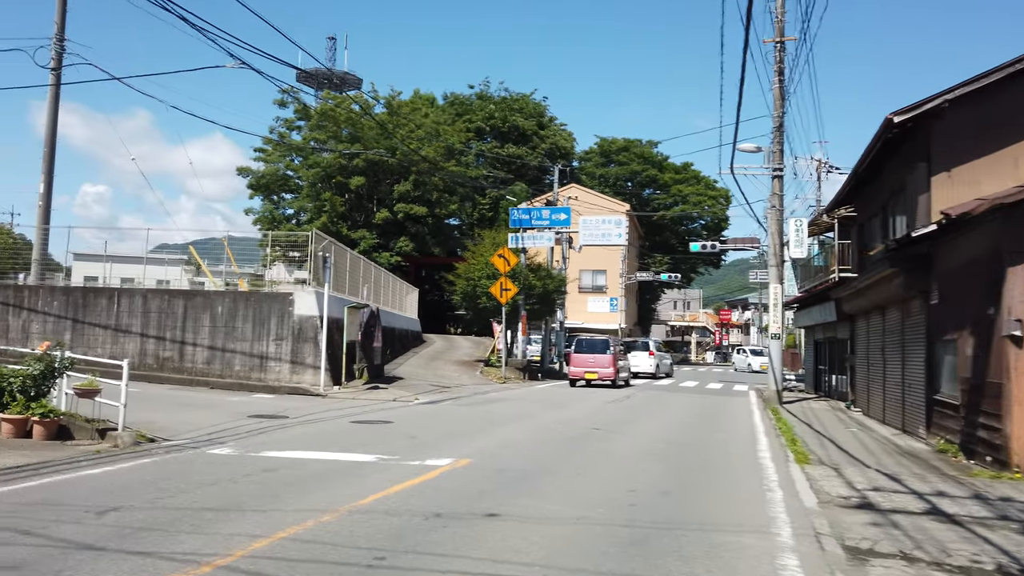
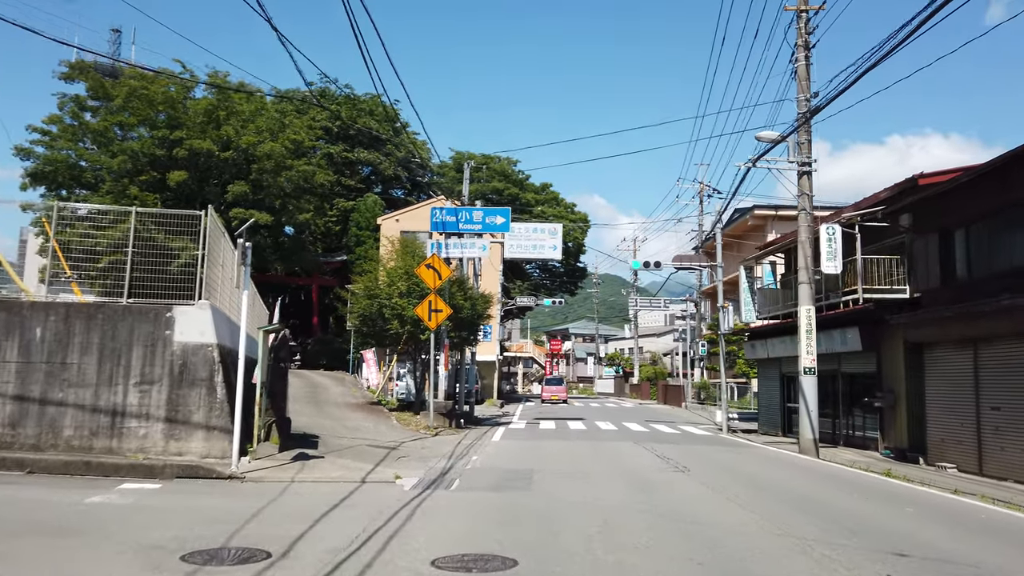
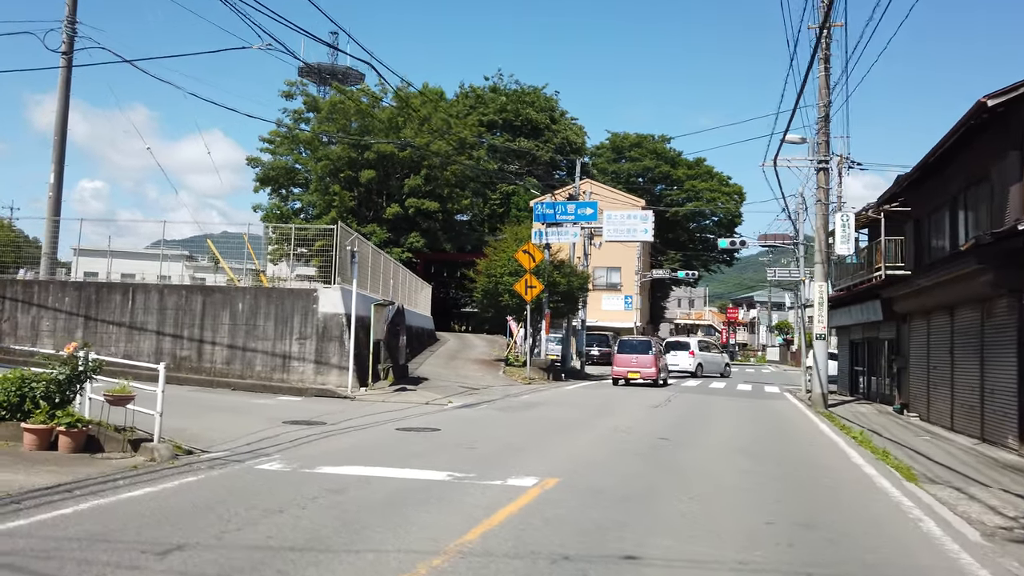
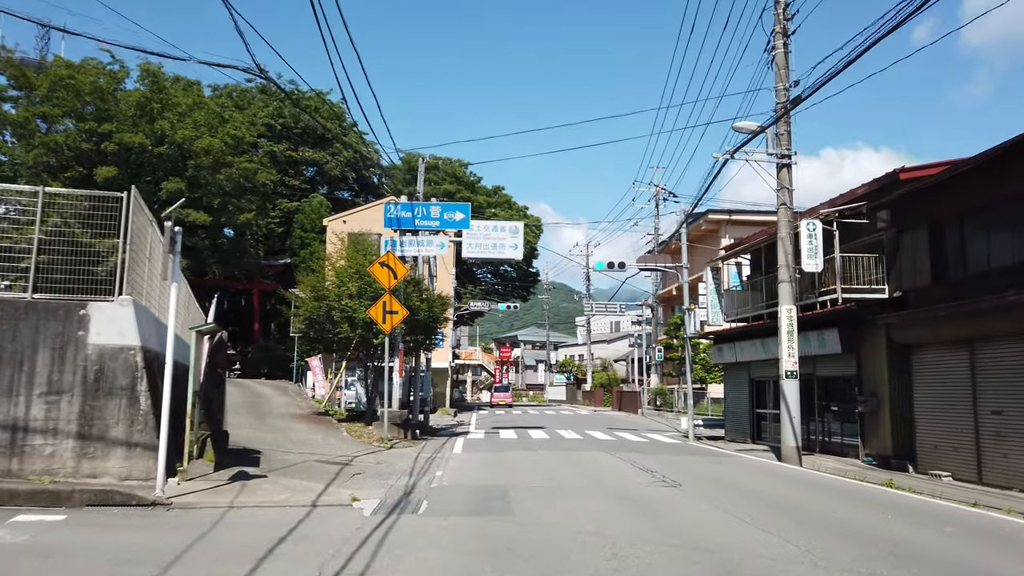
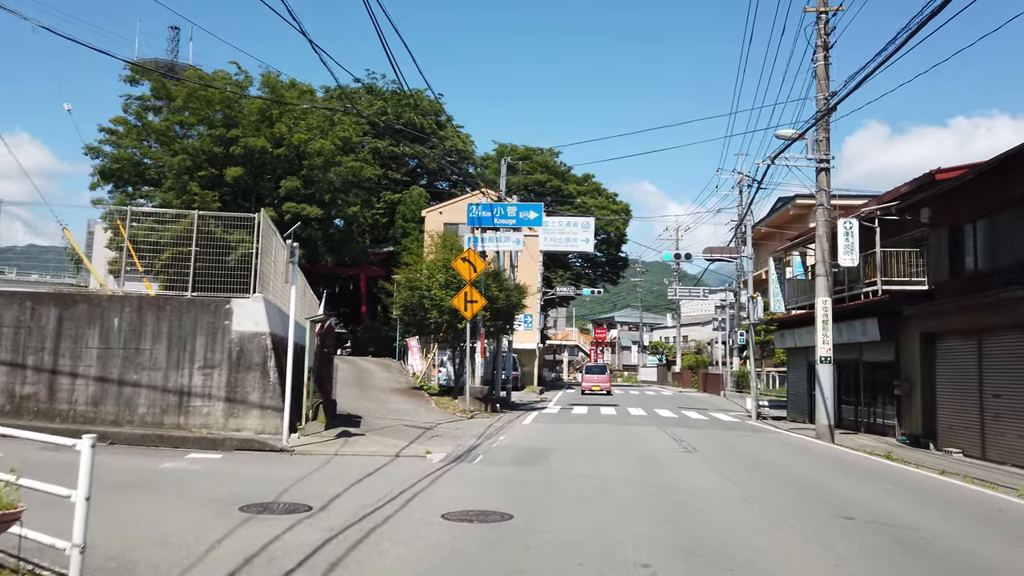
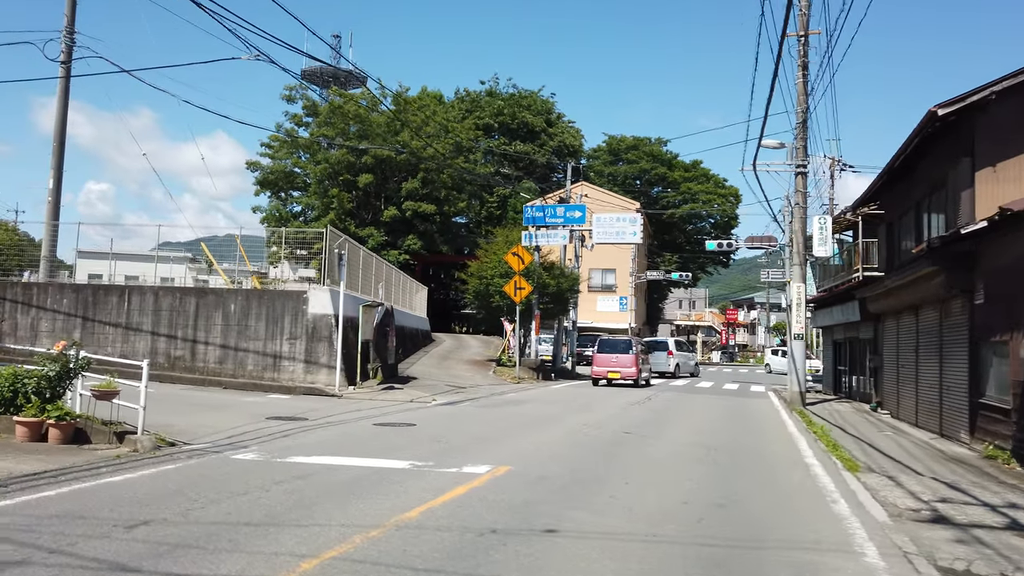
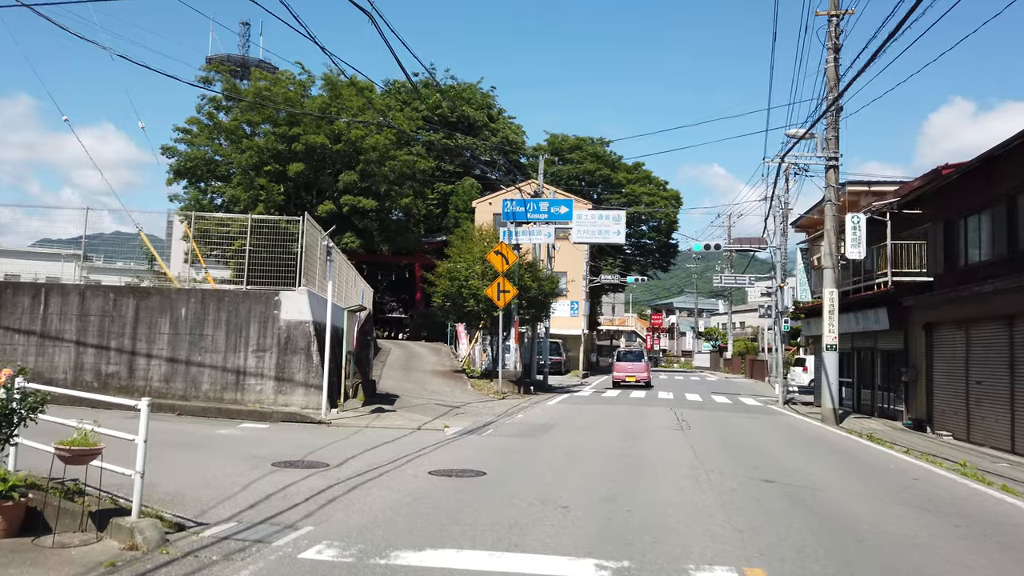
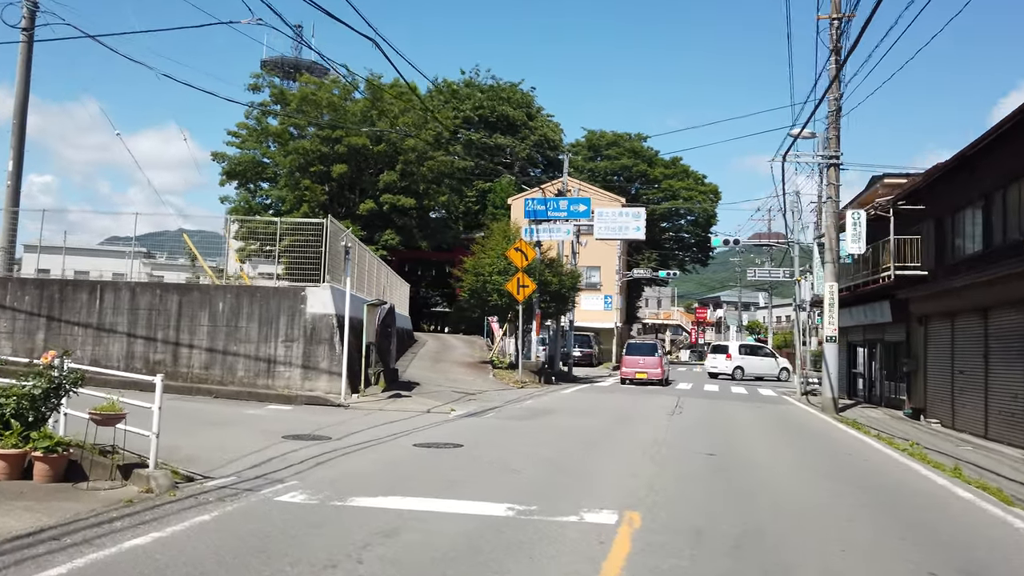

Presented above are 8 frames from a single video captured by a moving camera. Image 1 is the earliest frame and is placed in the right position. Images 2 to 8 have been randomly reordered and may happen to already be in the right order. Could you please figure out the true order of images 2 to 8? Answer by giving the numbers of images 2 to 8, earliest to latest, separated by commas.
6, 3, 8, 7, 5, 2, 4
